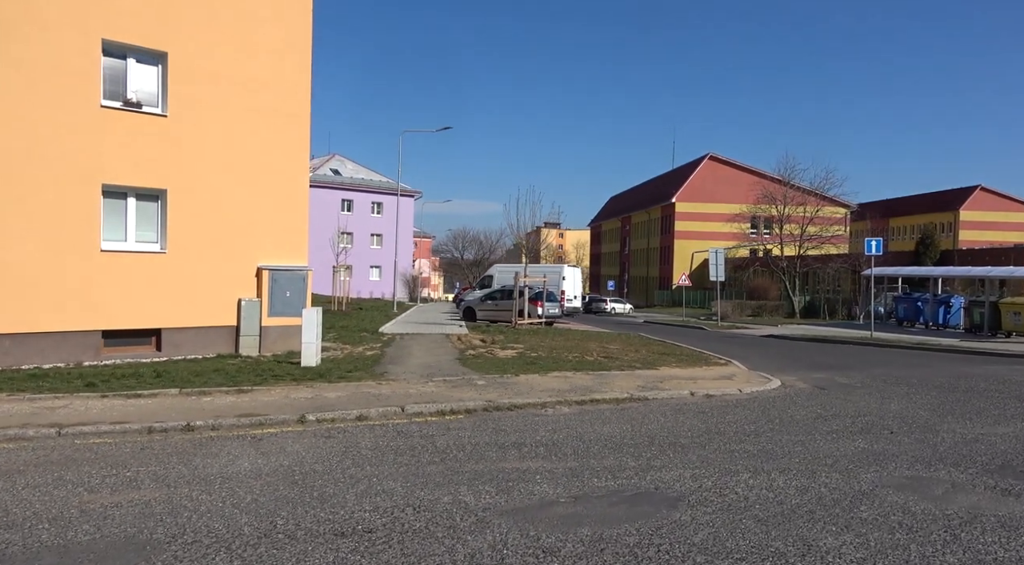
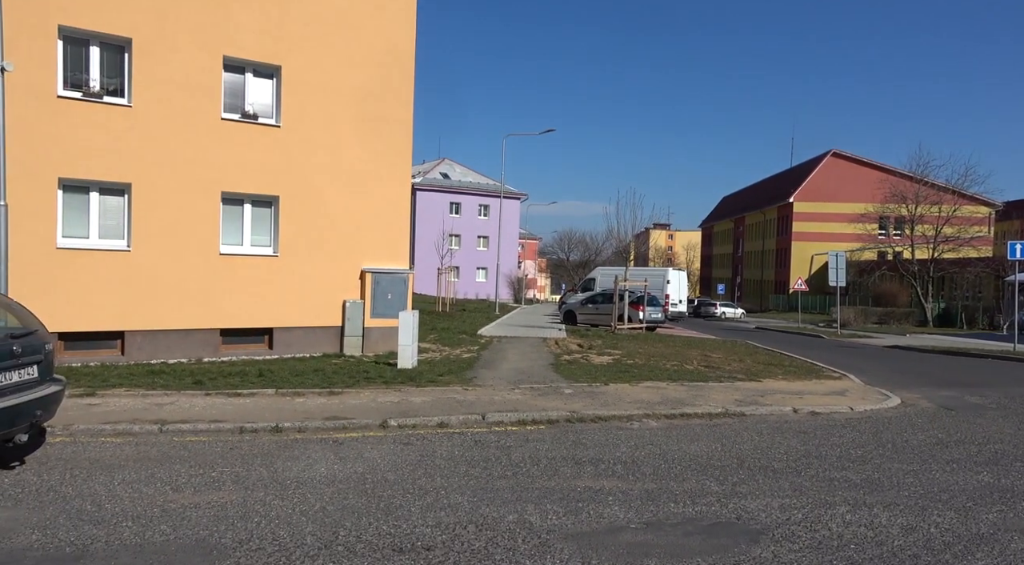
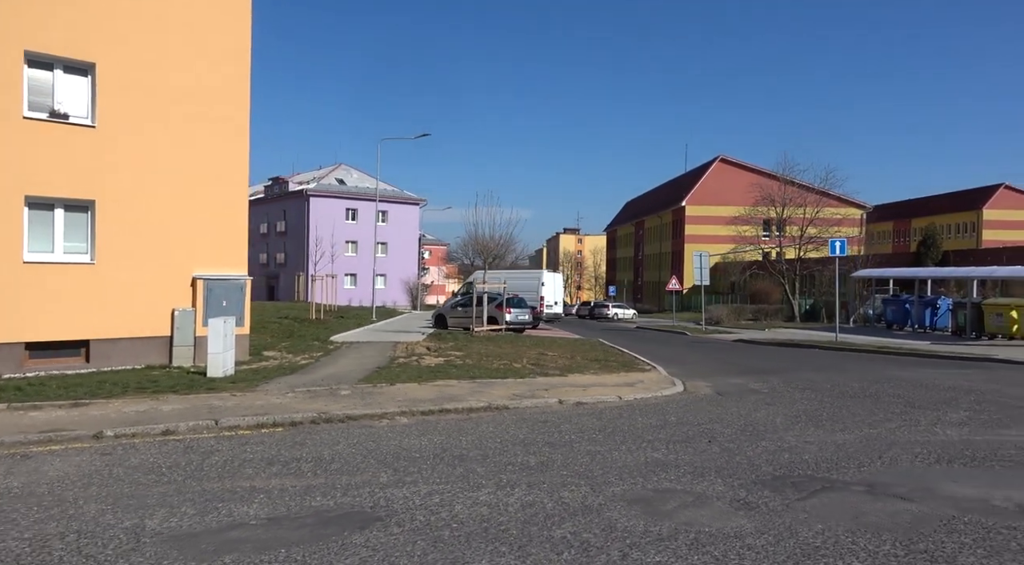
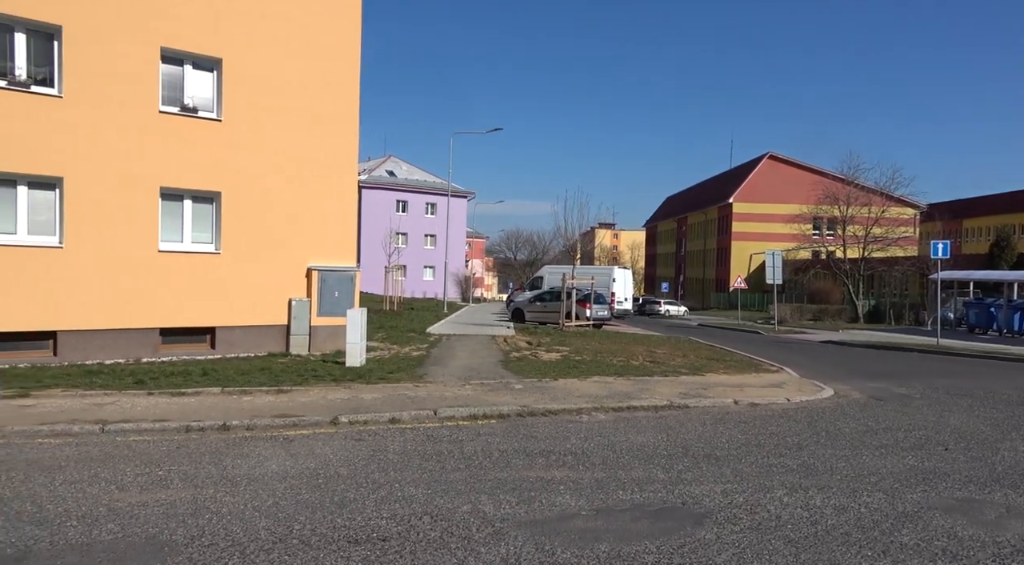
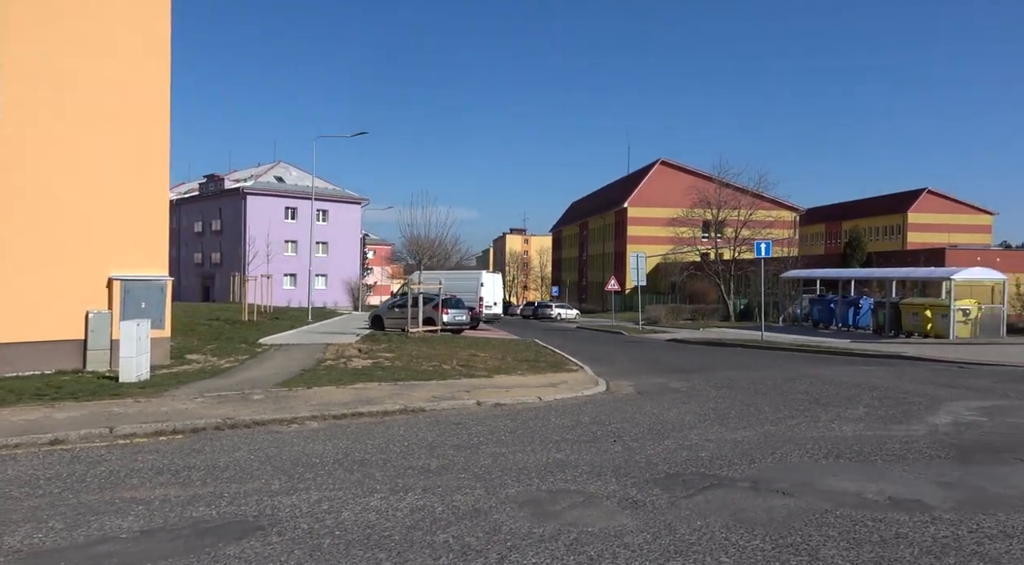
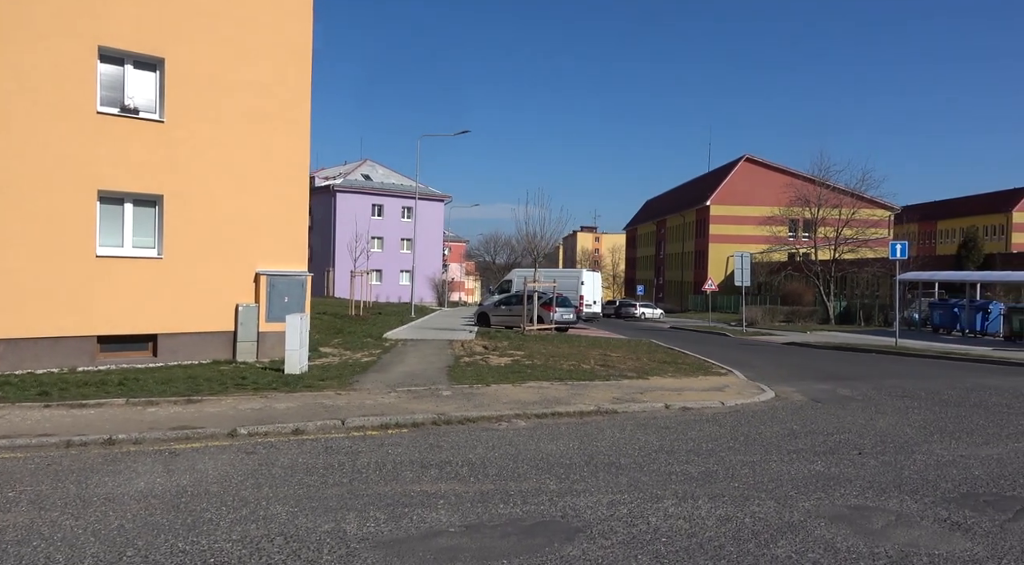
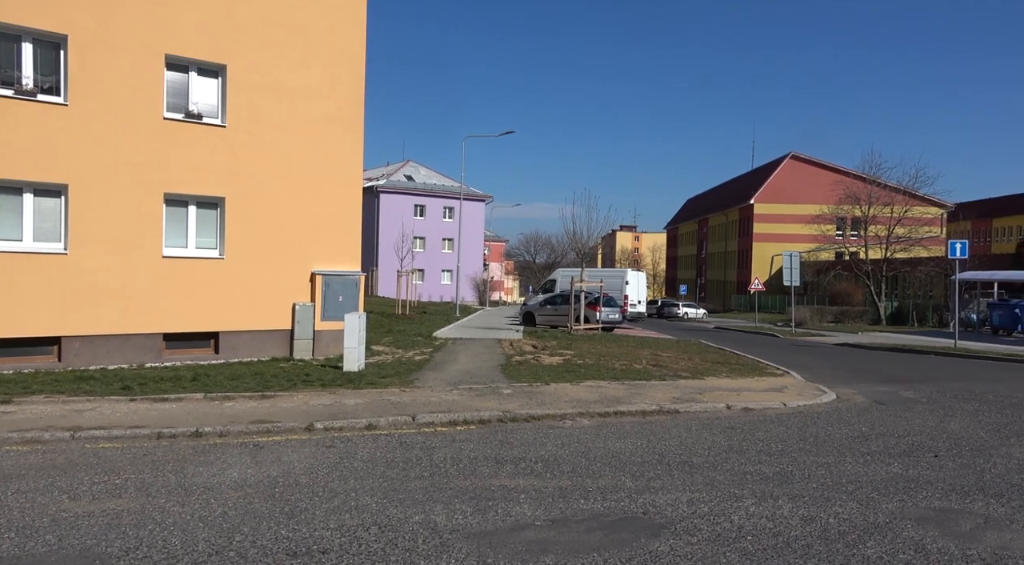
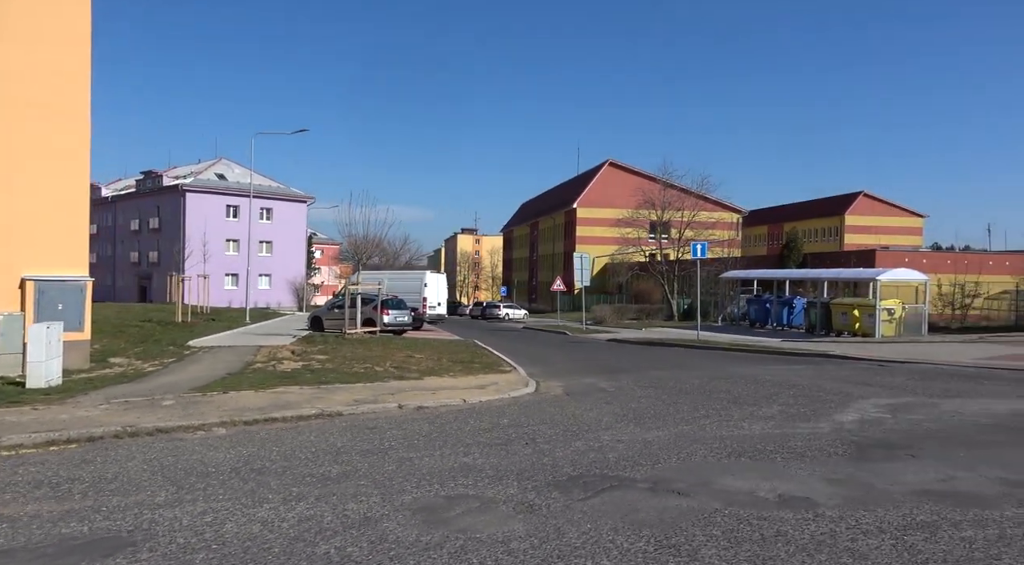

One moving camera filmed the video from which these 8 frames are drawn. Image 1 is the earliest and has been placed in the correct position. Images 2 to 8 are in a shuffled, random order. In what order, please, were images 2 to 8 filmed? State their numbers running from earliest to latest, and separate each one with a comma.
4, 2, 7, 6, 3, 5, 8
